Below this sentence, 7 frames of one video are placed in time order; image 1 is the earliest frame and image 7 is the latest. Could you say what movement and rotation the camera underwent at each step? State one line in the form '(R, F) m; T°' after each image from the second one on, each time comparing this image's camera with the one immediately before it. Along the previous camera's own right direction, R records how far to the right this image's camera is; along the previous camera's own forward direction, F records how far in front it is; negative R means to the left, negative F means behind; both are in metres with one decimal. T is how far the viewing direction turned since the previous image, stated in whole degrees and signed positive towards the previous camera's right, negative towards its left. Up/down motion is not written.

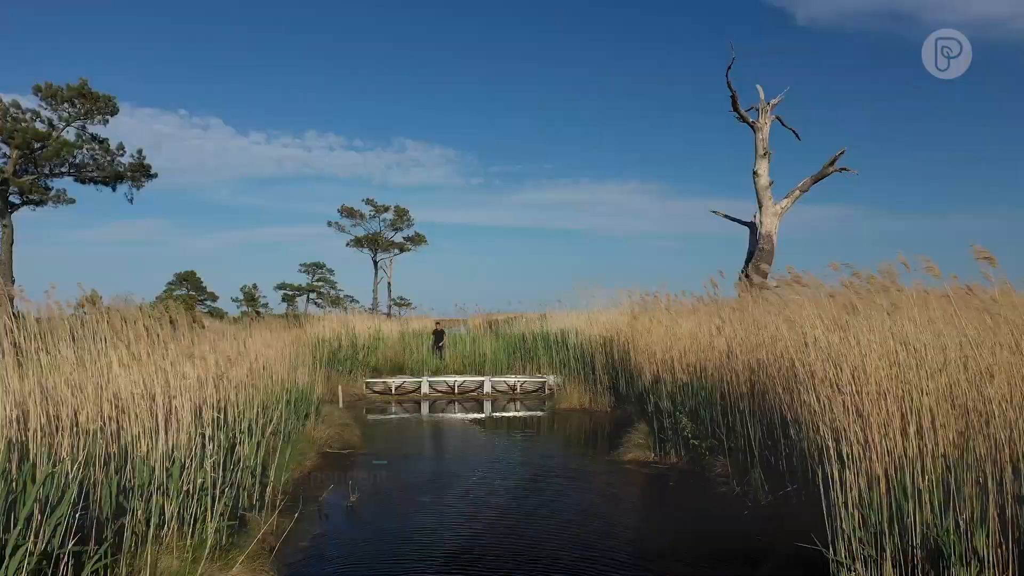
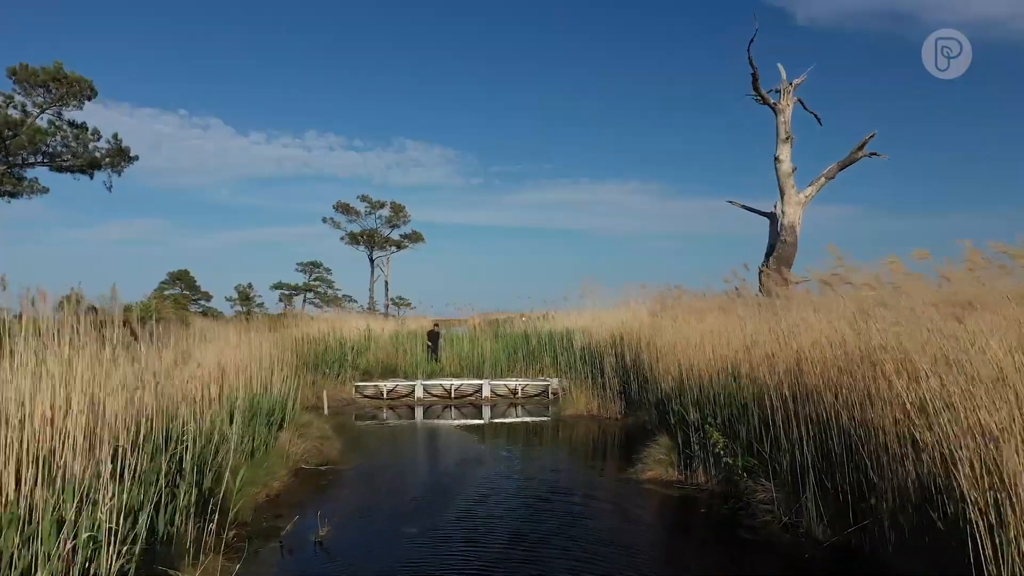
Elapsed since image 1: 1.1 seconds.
(0.0, +1.1) m; 0°
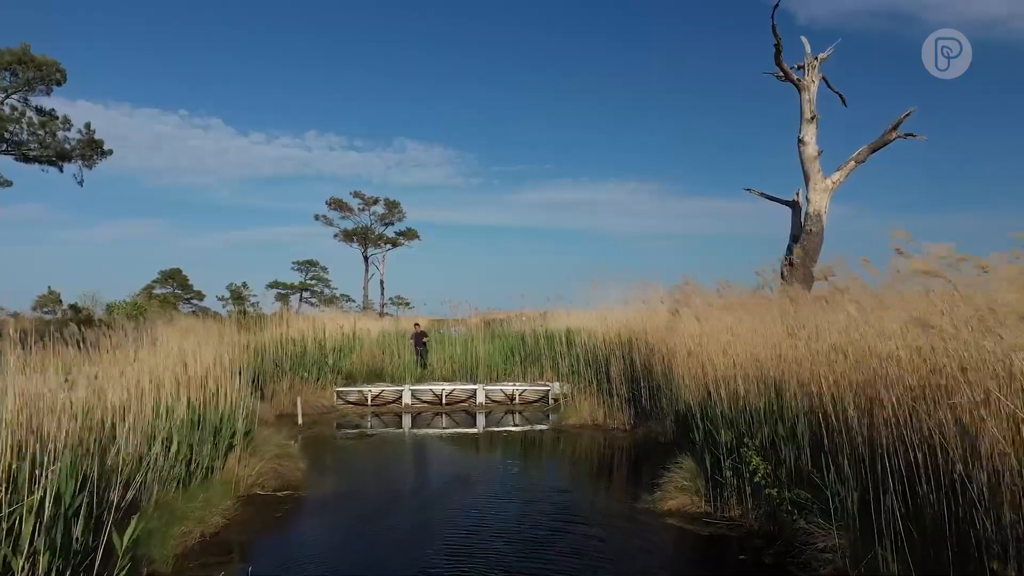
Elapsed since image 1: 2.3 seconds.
(+0.1, +1.2) m; 0°
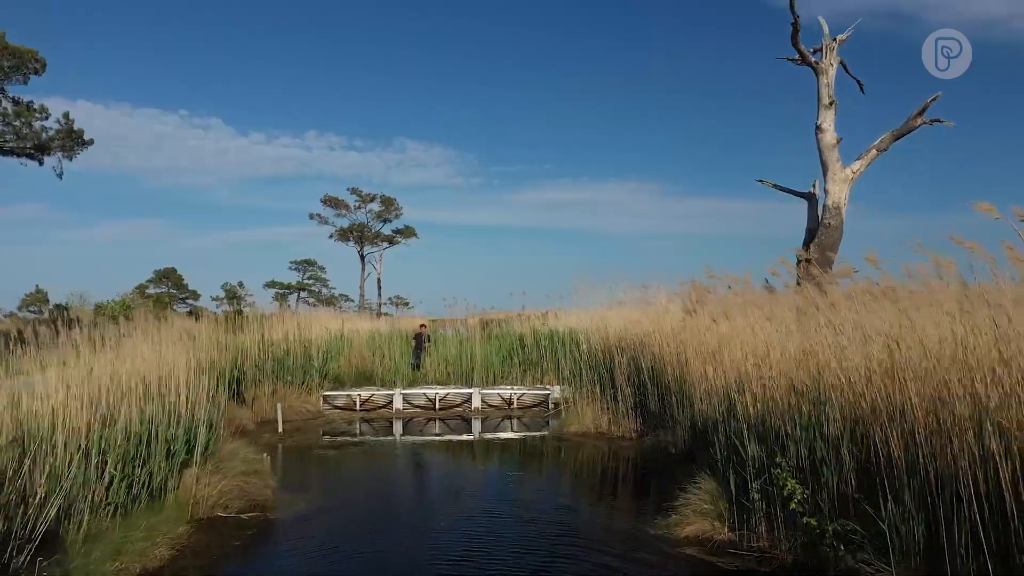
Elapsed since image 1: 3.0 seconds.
(0.0, +0.7) m; 0°
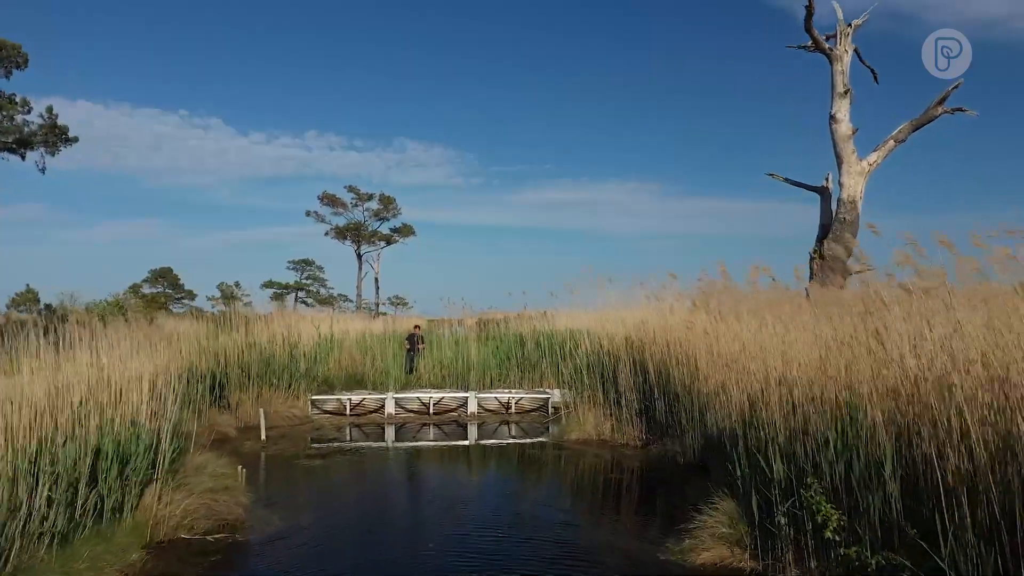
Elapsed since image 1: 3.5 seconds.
(0.0, +0.6) m; 0°
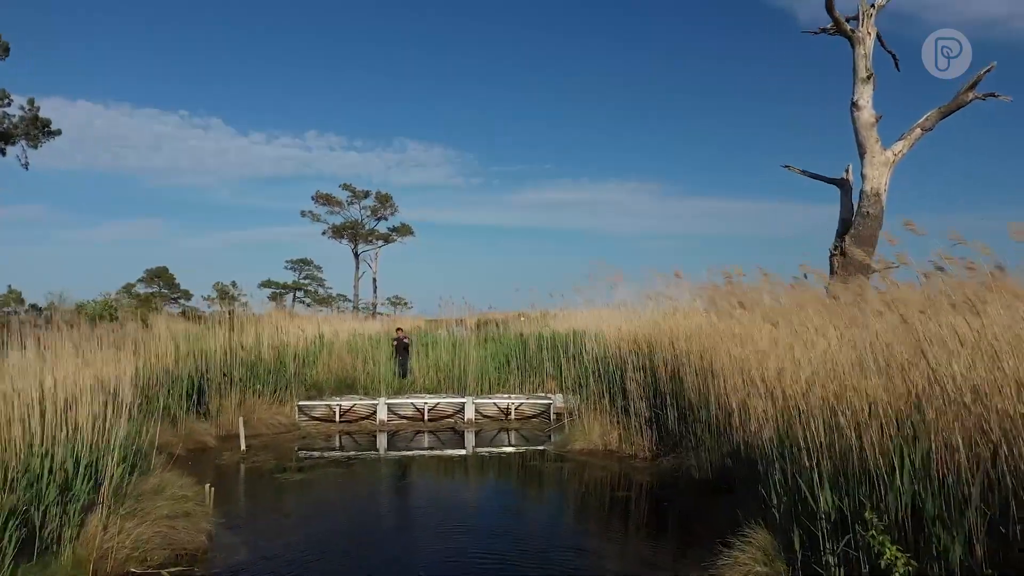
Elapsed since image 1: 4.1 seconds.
(0.0, +0.7) m; 0°
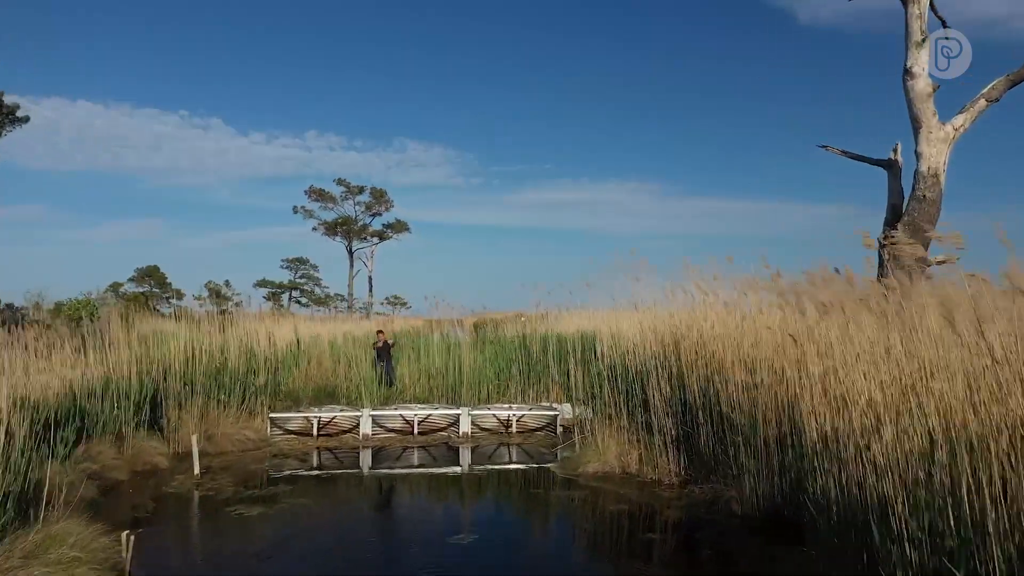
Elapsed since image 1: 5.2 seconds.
(0.0, +1.2) m; 0°
